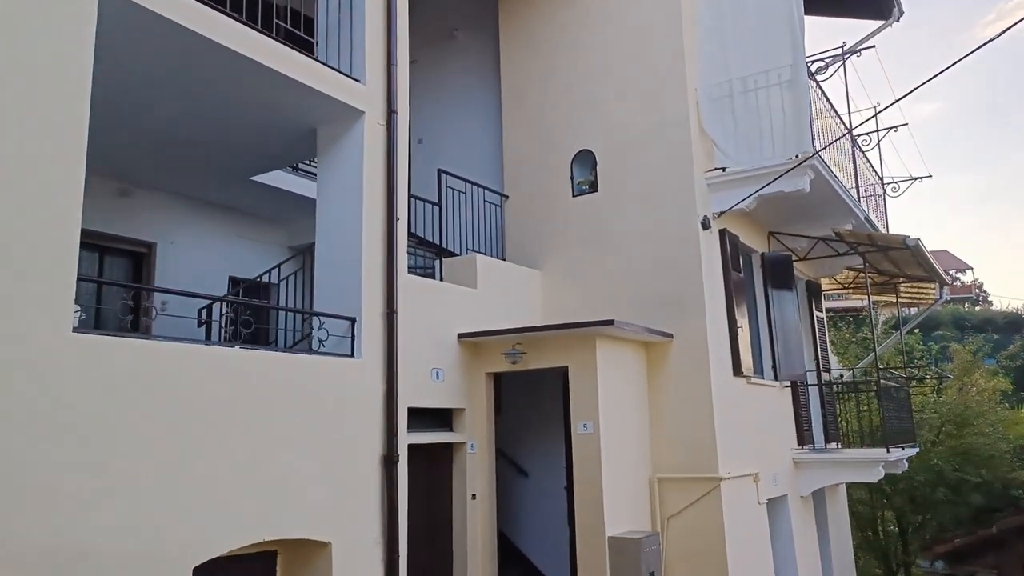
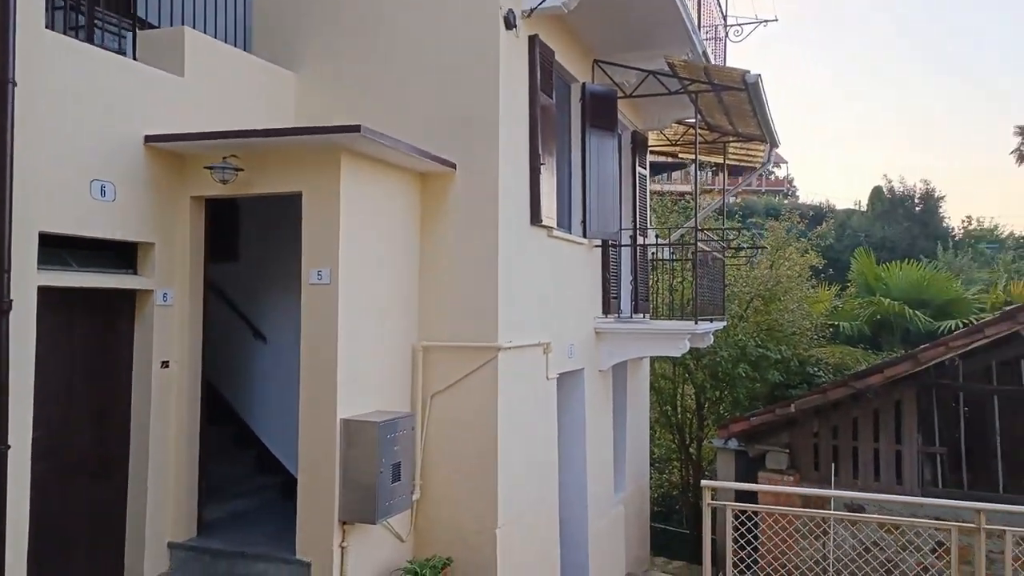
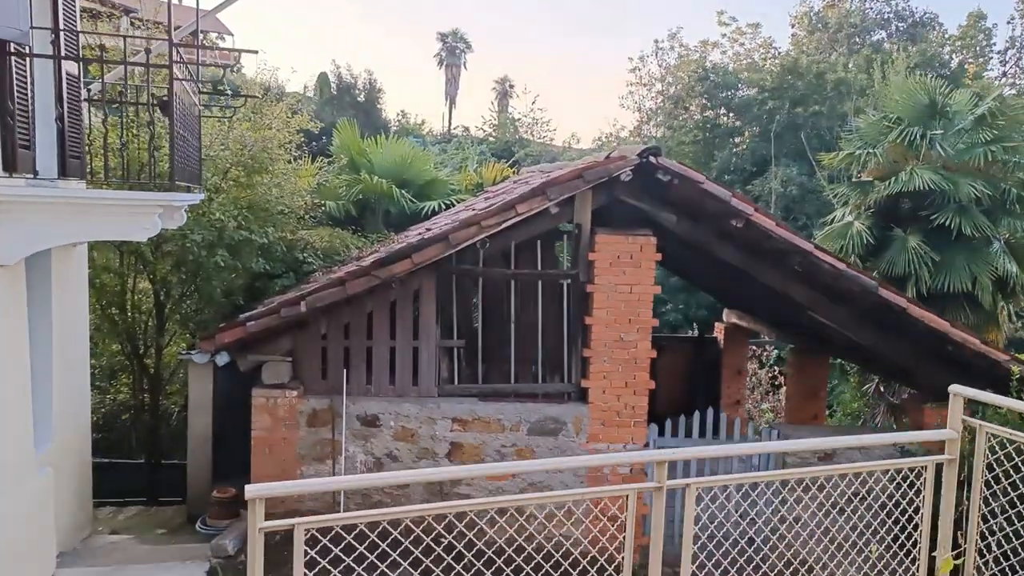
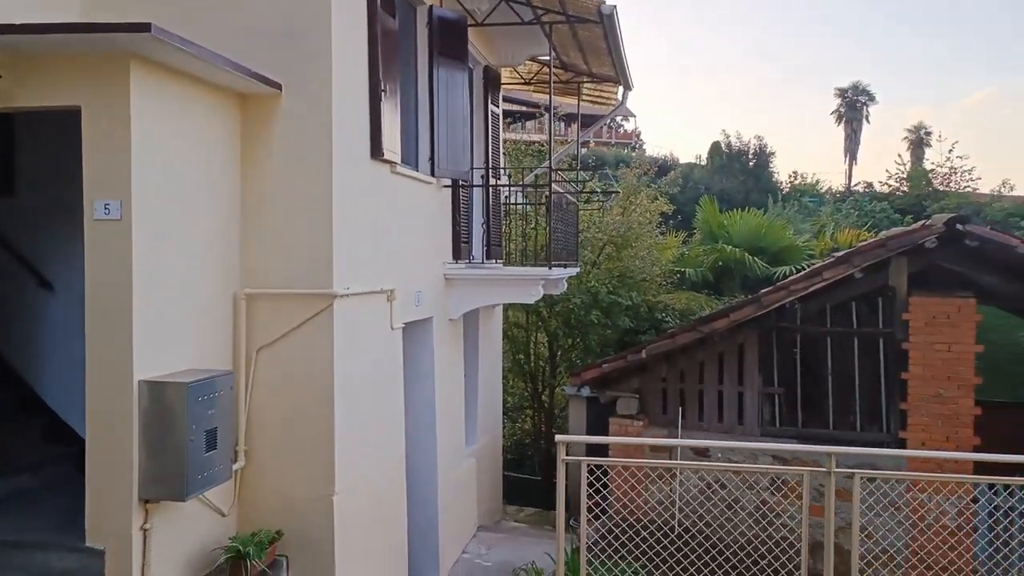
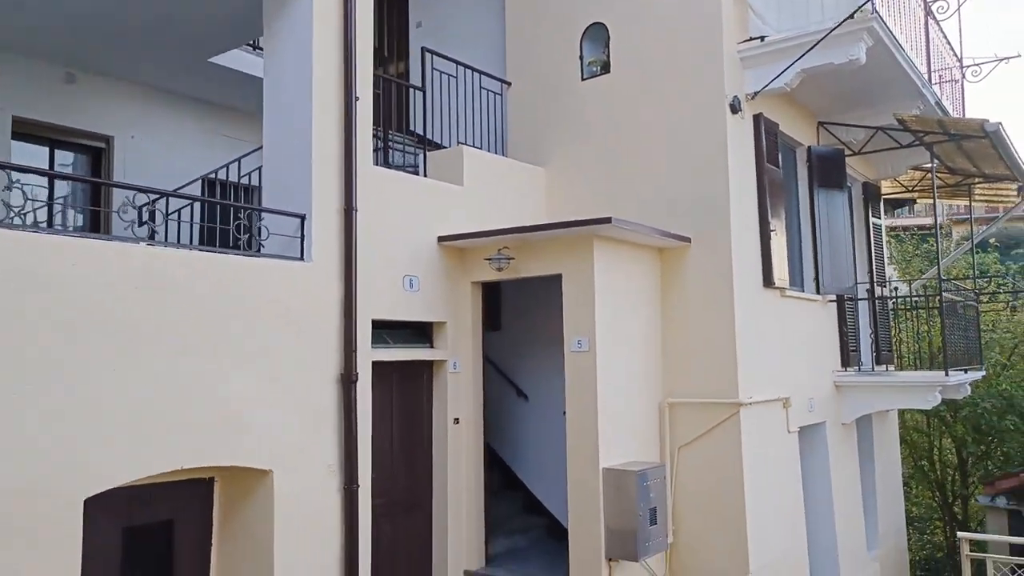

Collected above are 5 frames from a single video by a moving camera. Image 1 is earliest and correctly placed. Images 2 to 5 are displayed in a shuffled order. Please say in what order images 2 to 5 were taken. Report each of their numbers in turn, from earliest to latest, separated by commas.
5, 2, 4, 3
